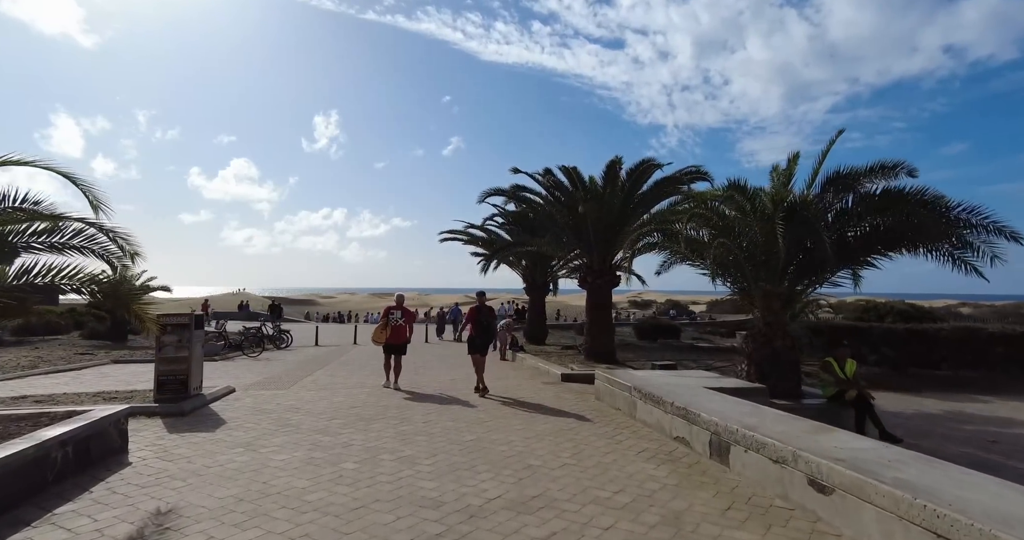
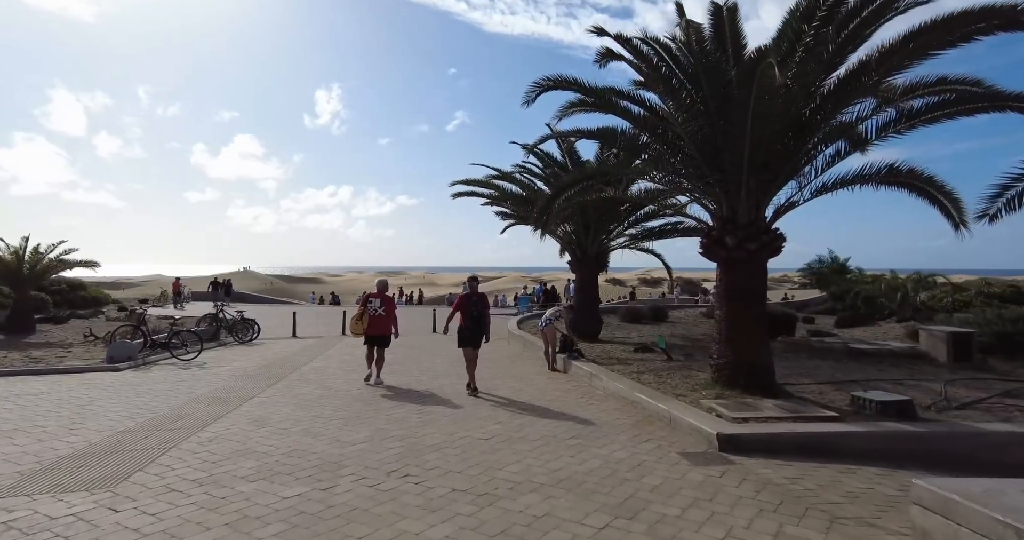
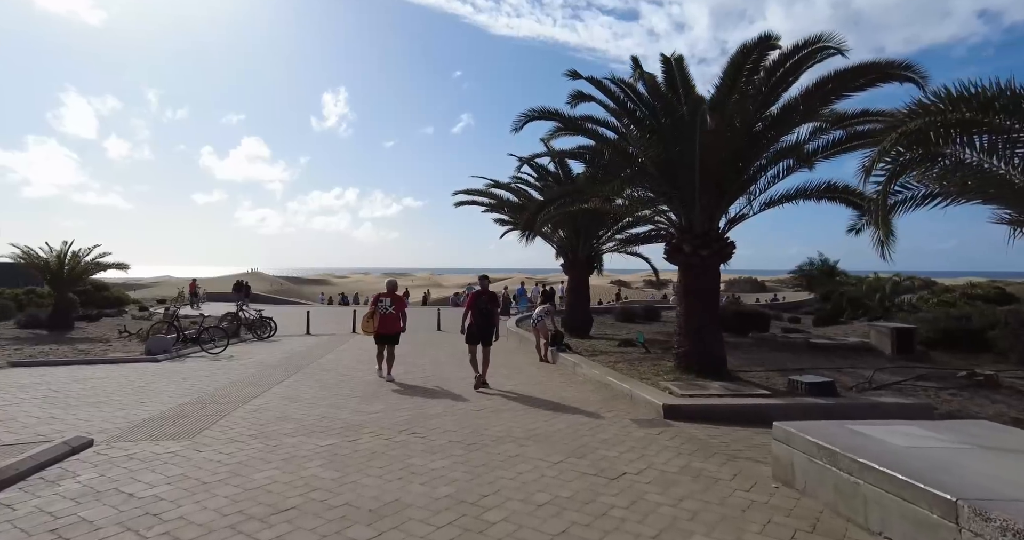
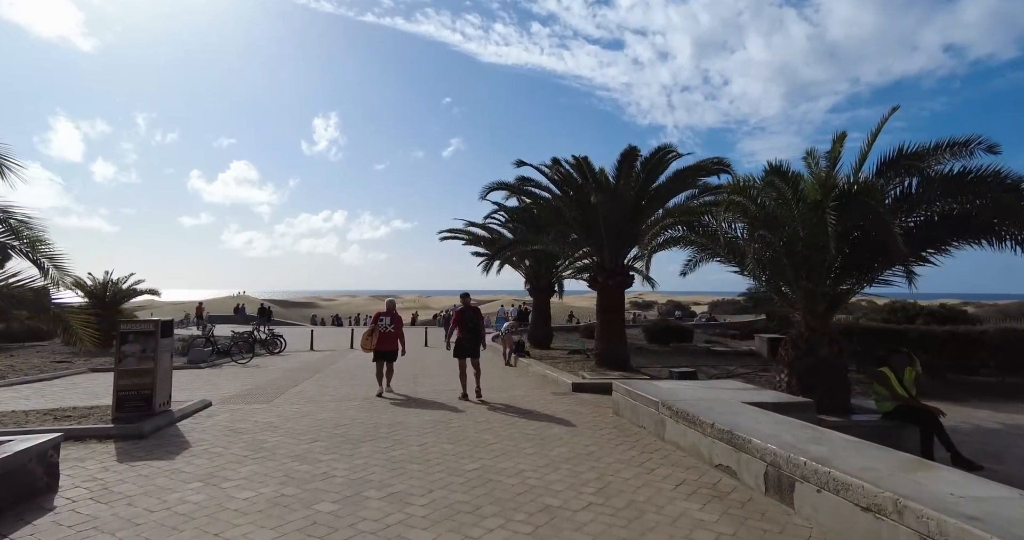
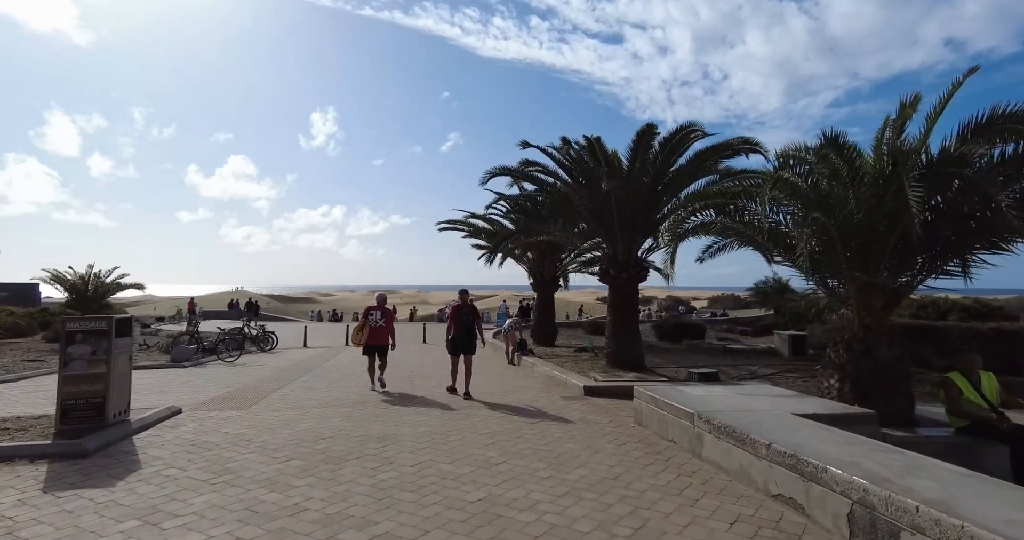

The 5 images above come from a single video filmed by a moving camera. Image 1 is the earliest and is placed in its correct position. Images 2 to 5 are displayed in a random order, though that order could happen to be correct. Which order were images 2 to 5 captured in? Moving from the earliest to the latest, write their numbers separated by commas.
4, 5, 3, 2
